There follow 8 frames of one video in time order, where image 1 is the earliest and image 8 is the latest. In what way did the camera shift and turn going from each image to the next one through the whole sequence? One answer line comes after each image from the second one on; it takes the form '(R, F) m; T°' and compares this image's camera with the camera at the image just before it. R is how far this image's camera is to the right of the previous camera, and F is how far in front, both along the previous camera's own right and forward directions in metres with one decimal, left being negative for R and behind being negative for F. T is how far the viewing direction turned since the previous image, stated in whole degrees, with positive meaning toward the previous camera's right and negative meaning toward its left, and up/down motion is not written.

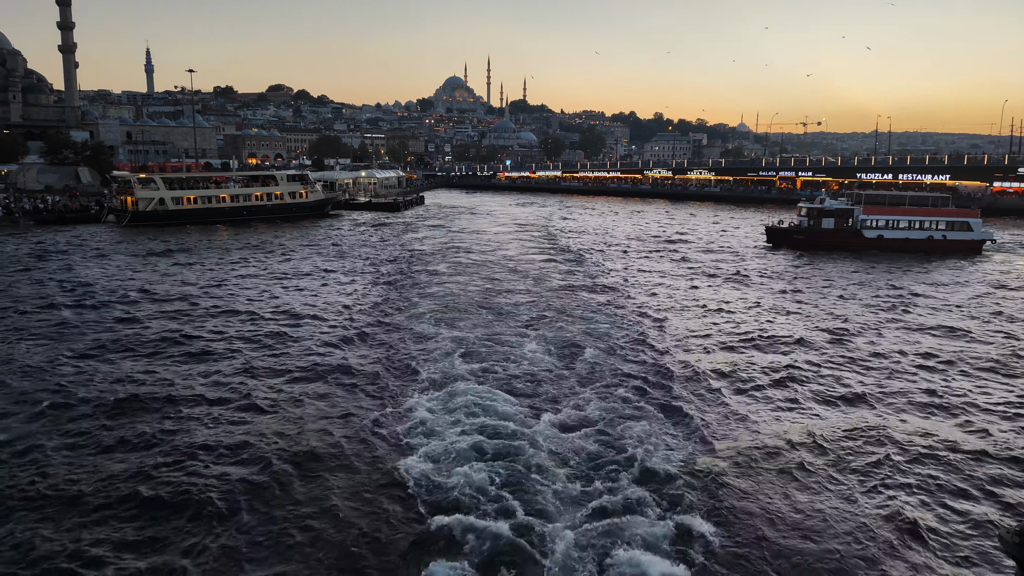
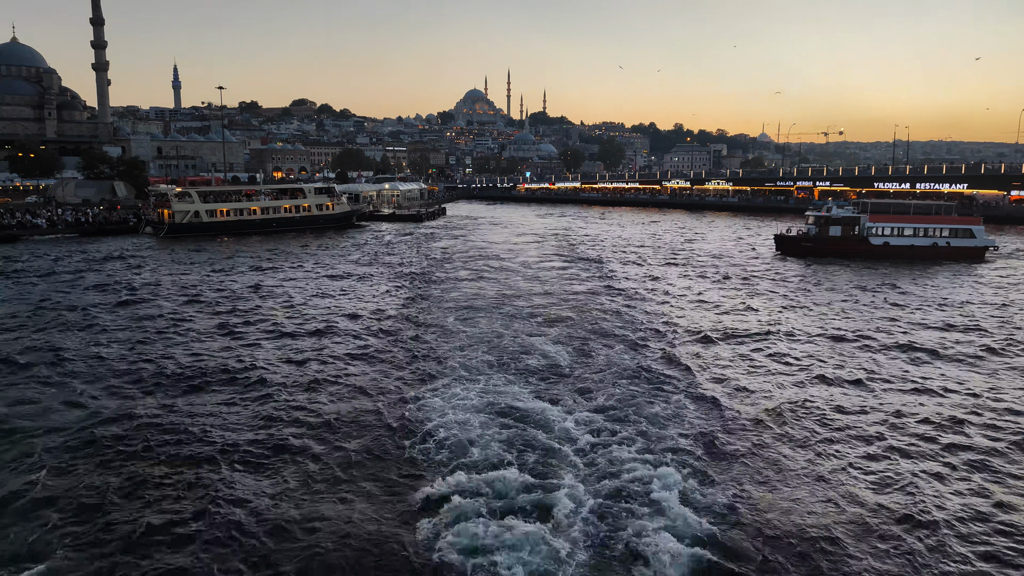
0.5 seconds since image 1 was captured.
(0.0, -0.9) m; -2°
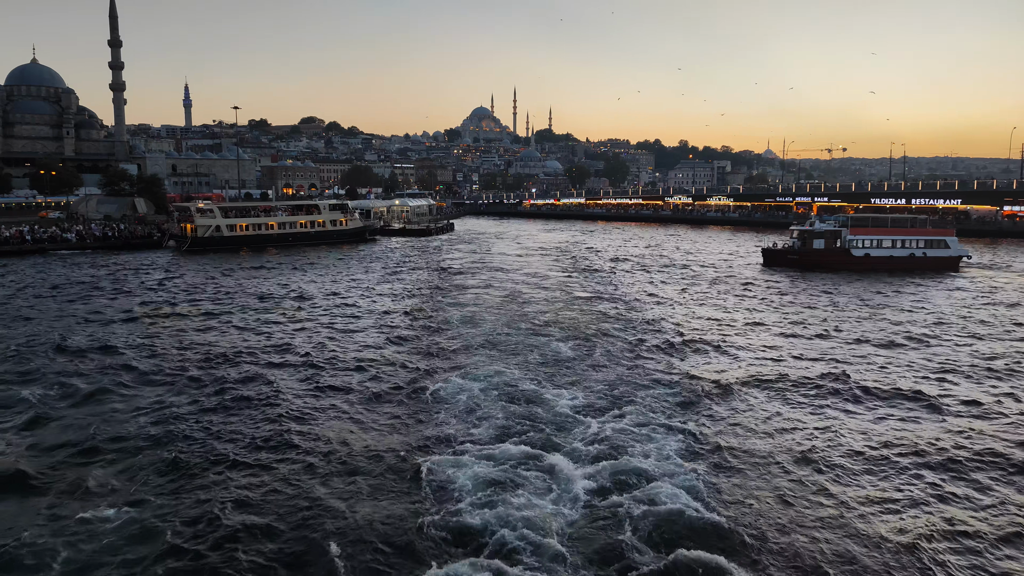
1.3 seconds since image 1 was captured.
(0.0, -1.4) m; 0°
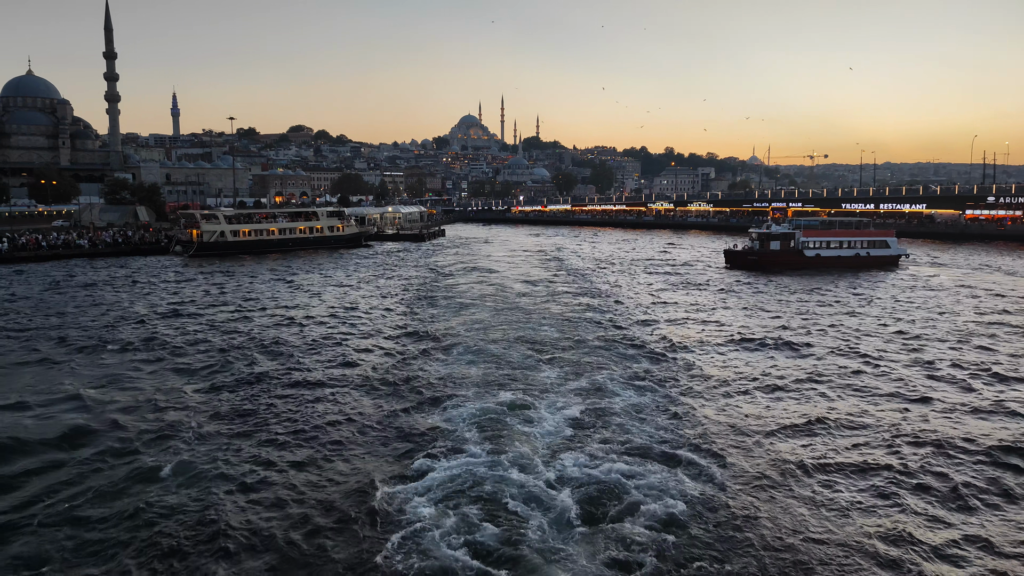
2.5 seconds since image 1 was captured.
(0.0, -2.1) m; +1°
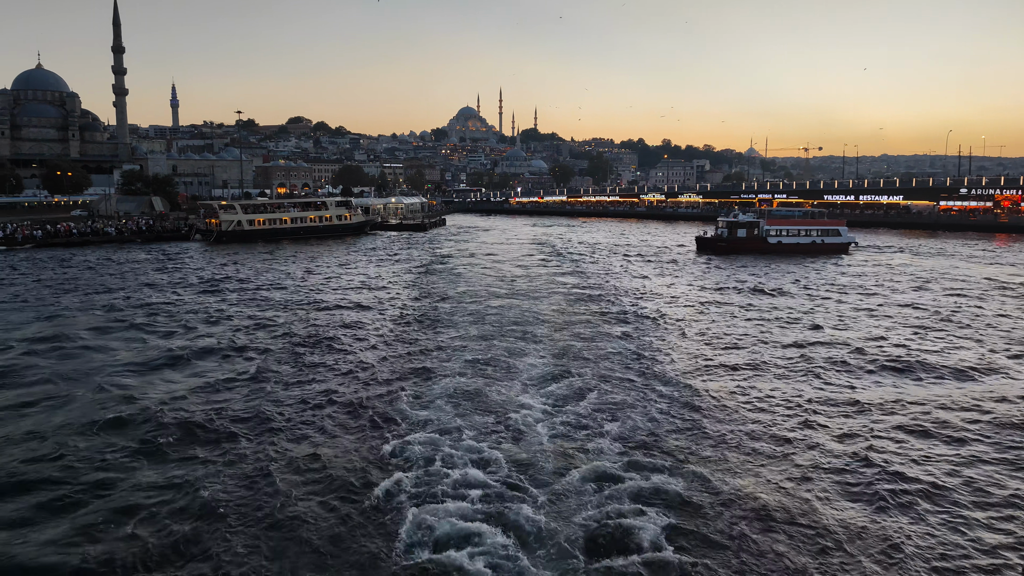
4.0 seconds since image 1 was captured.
(+0.1, -2.7) m; 0°
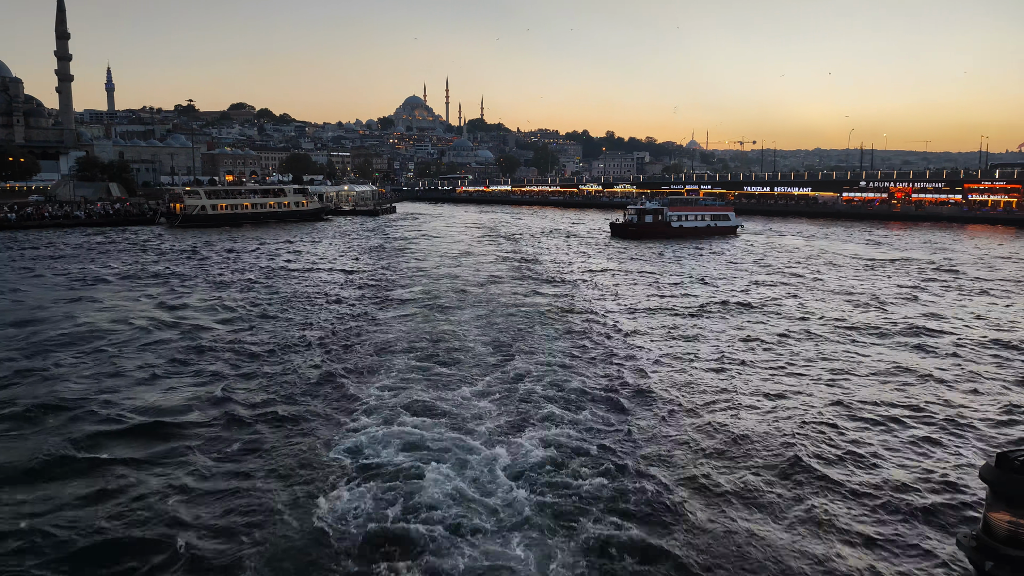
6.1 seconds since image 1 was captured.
(+0.1, -4.0) m; +4°
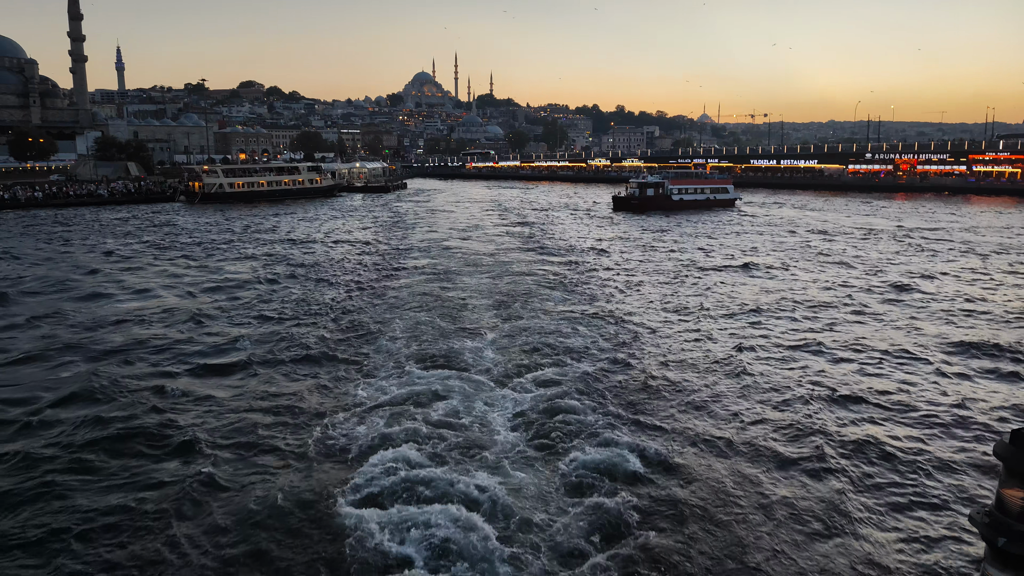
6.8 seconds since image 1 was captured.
(+0.2, -1.2) m; -1°
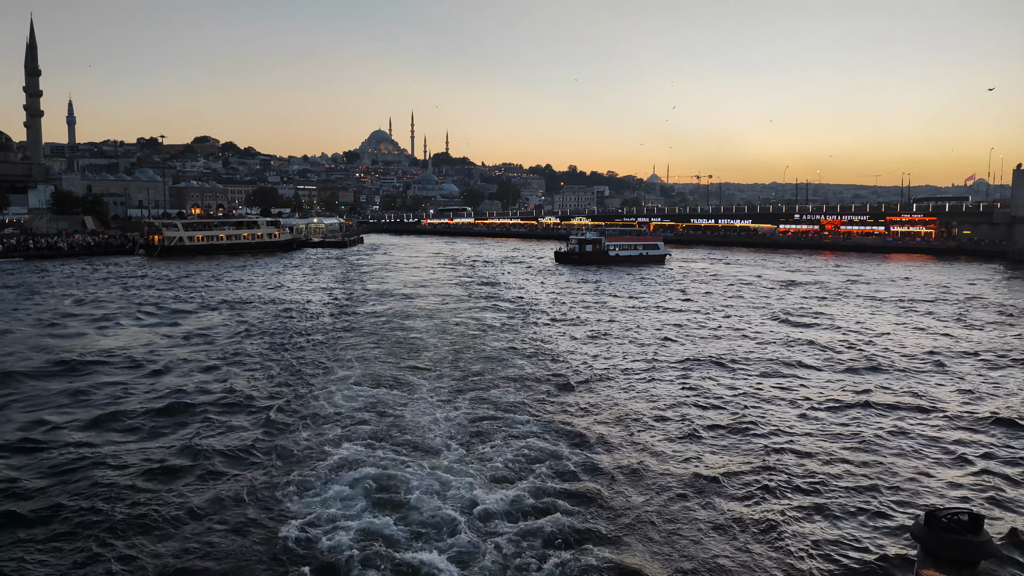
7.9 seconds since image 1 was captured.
(+0.2, -2.0) m; +4°
